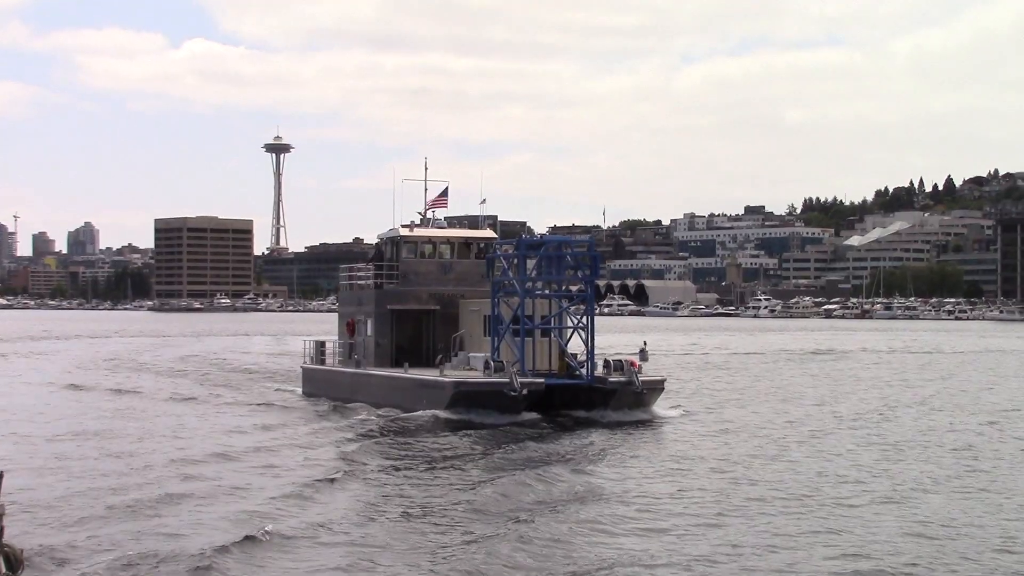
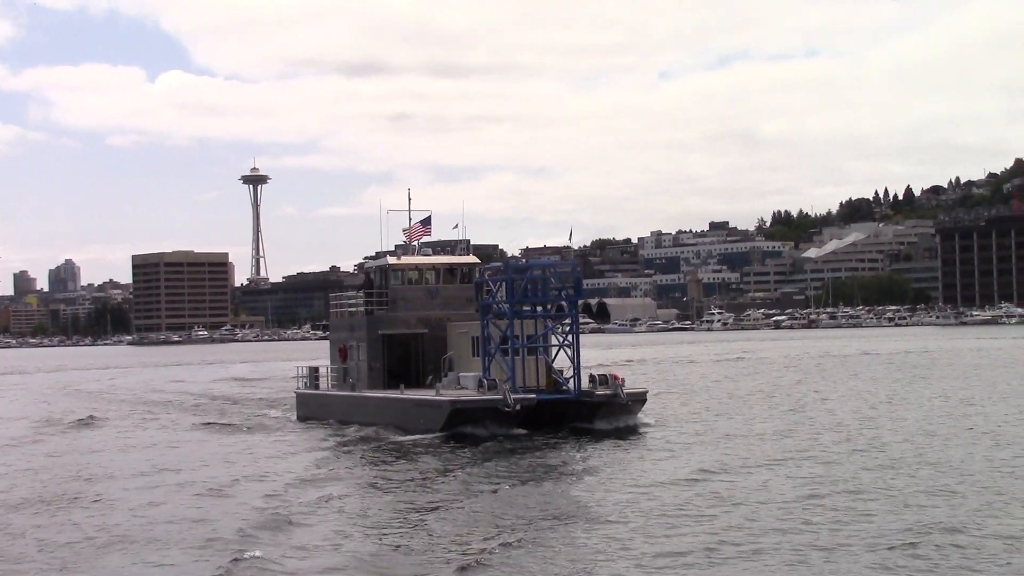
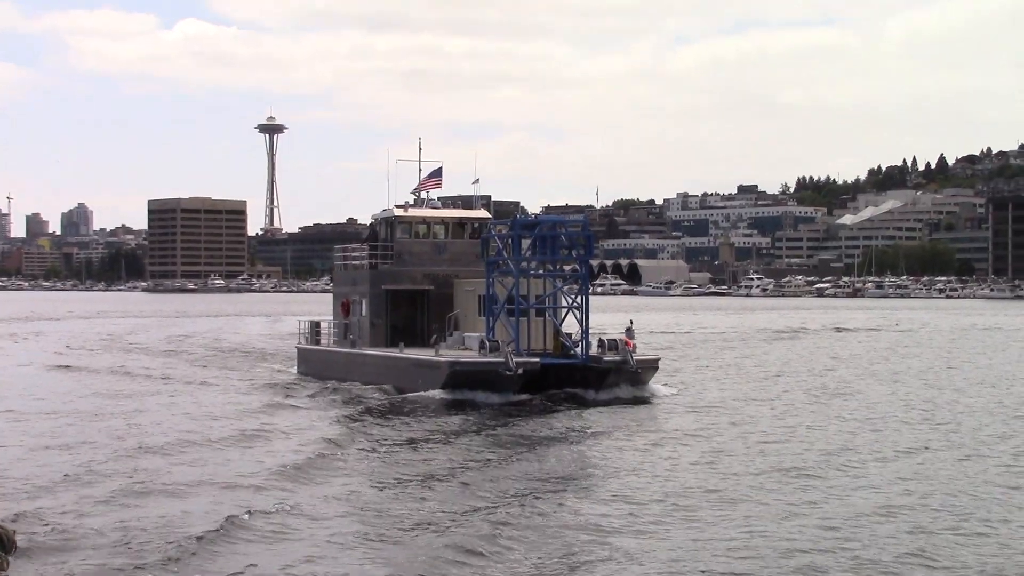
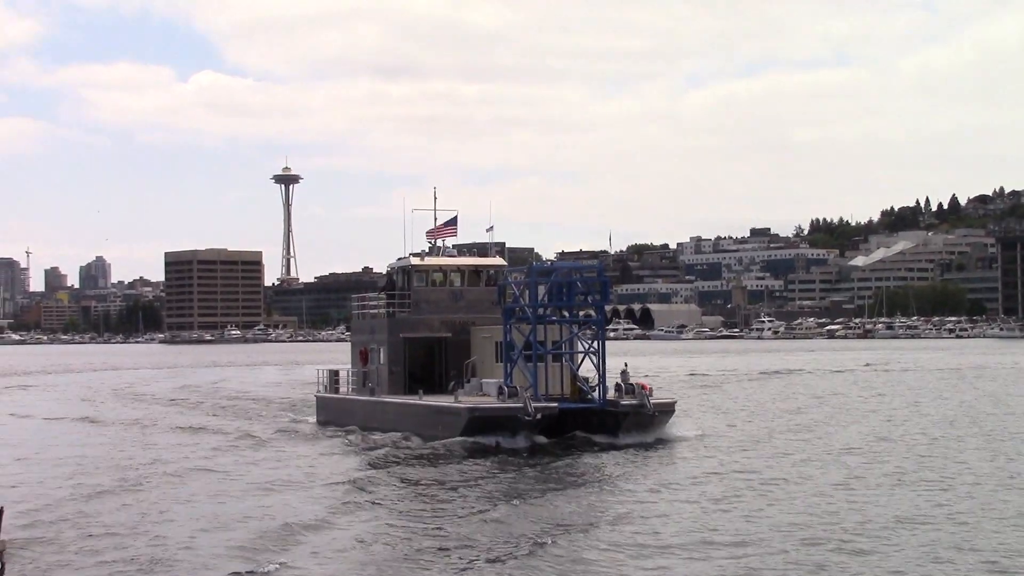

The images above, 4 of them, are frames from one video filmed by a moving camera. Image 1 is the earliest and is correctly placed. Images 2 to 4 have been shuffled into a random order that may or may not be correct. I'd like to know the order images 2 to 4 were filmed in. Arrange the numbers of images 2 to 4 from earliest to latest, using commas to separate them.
3, 4, 2
